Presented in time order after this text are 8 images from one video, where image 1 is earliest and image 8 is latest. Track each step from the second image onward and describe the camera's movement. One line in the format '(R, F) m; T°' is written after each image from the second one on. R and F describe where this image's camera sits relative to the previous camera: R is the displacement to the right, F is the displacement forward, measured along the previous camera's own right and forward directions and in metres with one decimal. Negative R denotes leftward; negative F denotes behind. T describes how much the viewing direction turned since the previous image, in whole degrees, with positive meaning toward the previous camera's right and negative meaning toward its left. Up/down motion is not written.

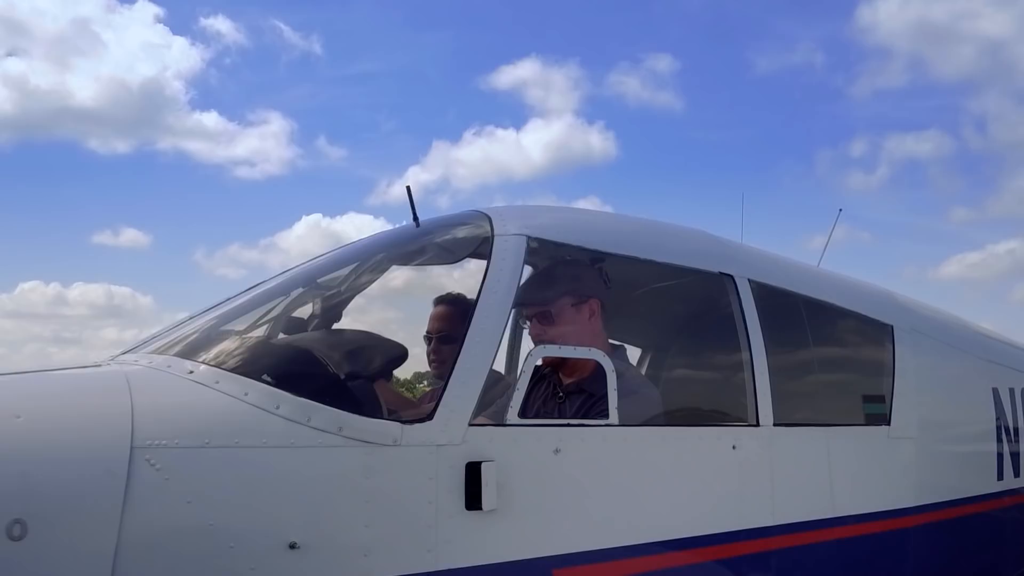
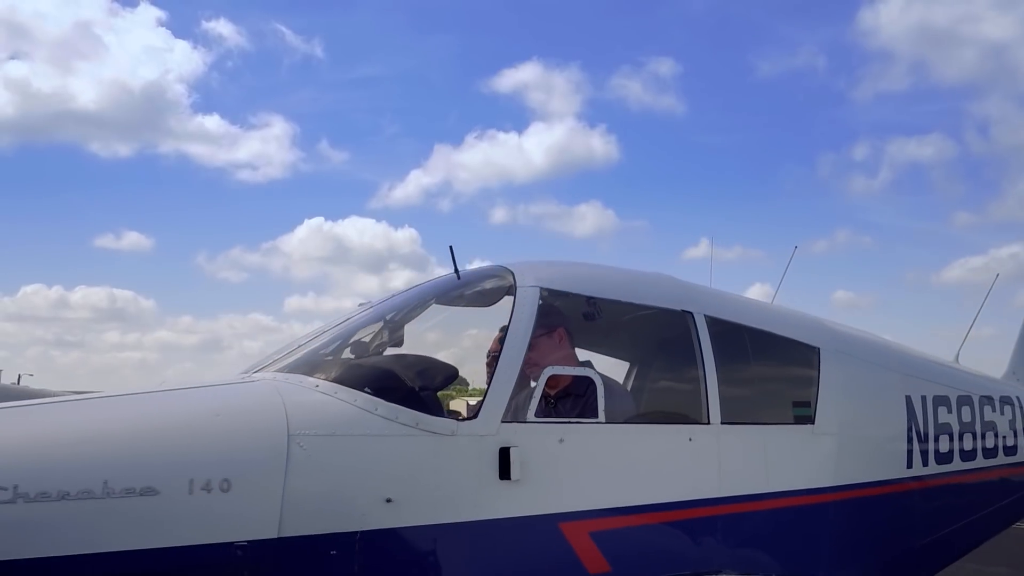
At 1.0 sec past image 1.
(0.0, -0.7) m; 0°
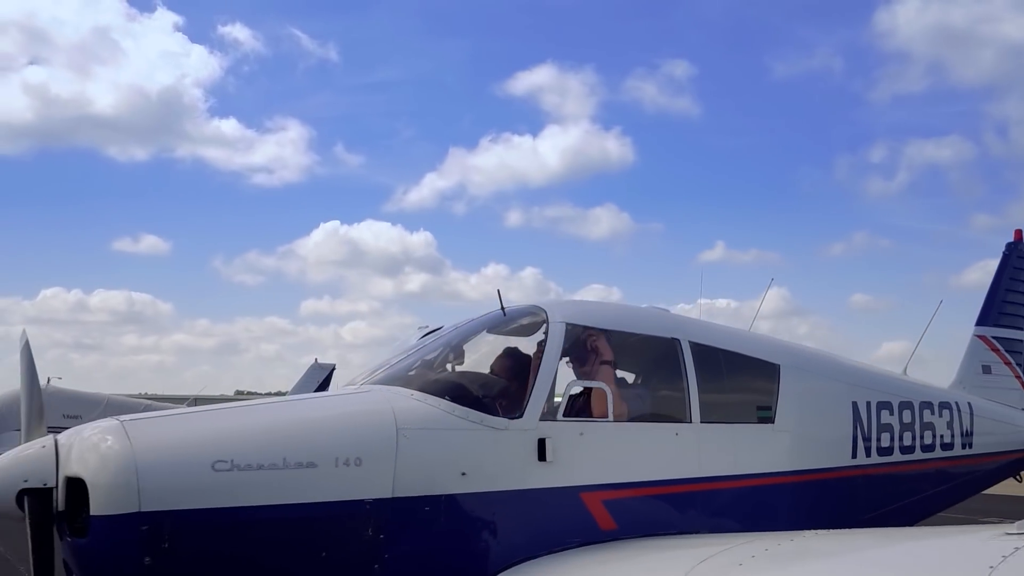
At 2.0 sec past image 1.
(-0.1, -1.0) m; -1°
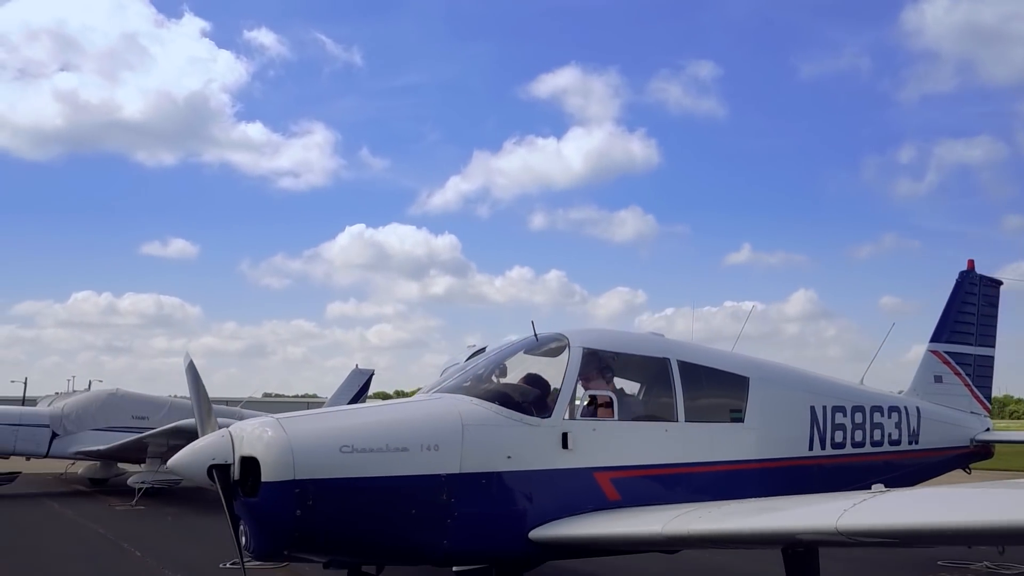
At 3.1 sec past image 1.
(0.0, -1.2) m; -2°
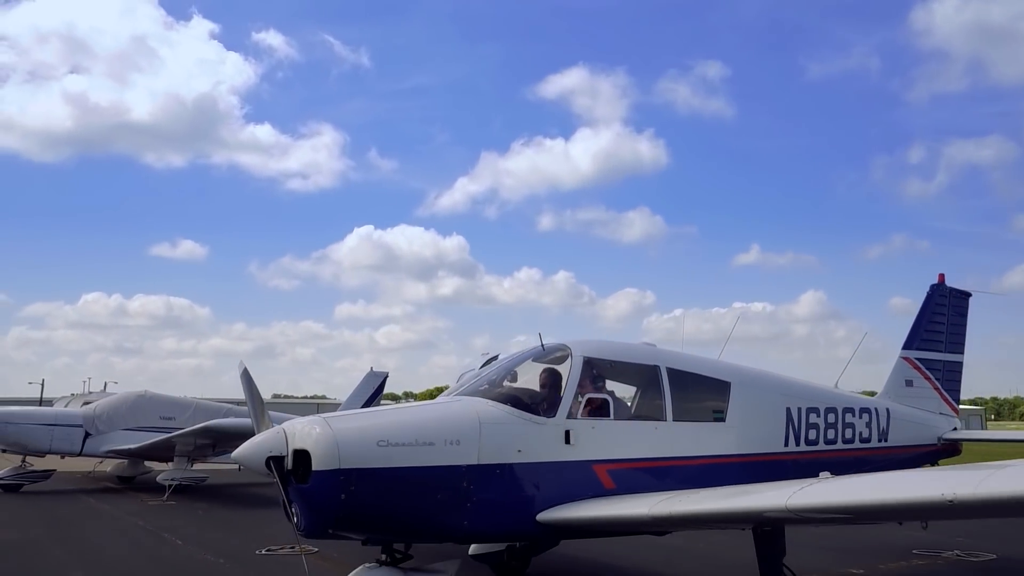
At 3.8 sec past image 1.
(0.0, -0.7) m; -1°
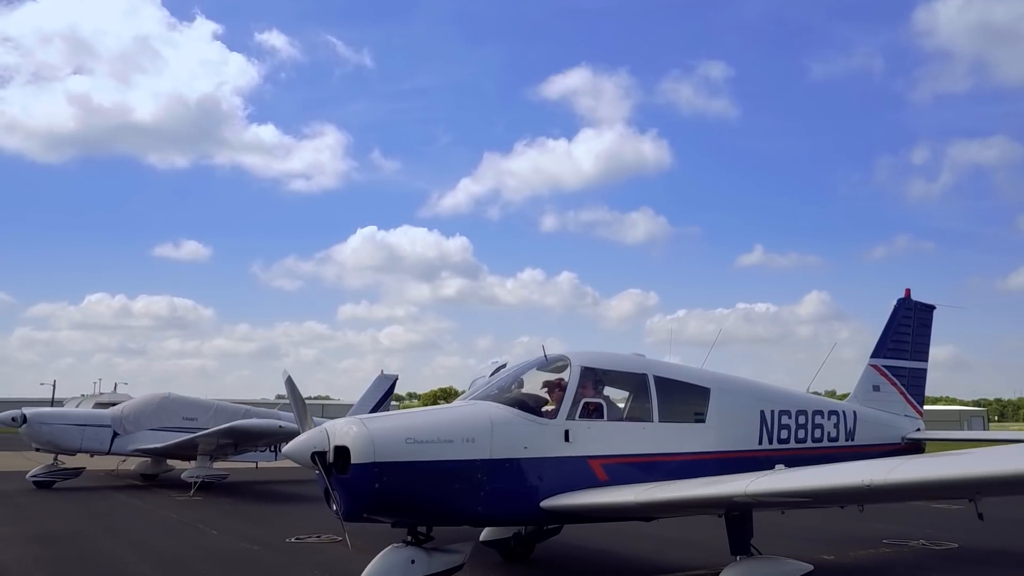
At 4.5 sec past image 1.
(0.0, -0.8) m; 0°
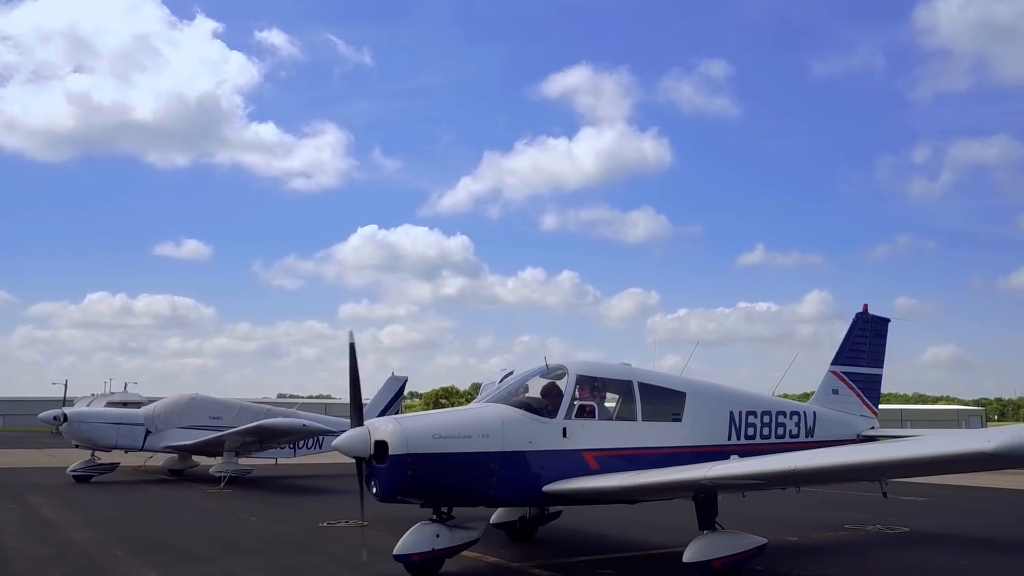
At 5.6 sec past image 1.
(-0.1, -1.2) m; 0°
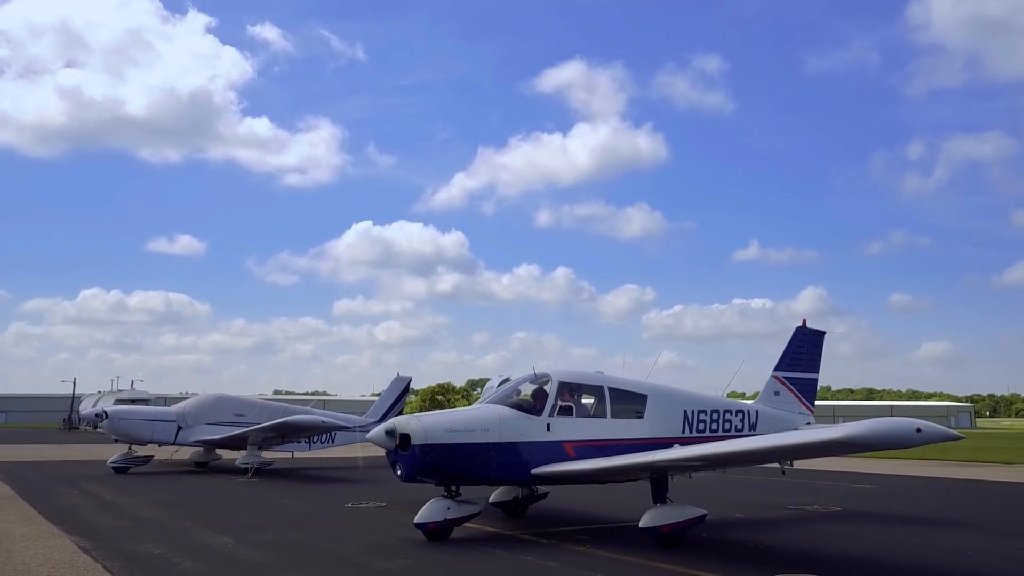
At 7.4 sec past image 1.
(0.0, -1.9) m; 0°
